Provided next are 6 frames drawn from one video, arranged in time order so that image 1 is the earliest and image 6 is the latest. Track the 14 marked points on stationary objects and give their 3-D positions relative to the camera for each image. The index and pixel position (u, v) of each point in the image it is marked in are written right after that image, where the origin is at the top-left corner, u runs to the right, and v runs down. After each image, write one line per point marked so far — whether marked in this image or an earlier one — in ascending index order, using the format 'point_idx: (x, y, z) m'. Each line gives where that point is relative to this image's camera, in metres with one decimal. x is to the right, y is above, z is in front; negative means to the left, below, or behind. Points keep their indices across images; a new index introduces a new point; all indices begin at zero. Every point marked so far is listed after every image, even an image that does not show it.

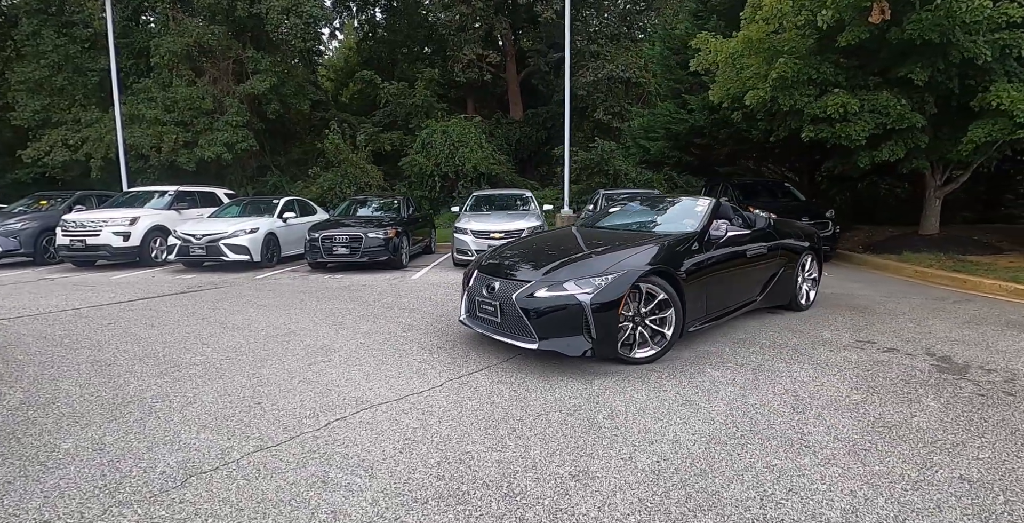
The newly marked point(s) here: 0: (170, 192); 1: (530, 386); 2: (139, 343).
0: (-7.3, +1.5, +11.7) m
1: (+0.2, -0.9, +4.1) m
2: (-3.5, -0.8, +5.0) m
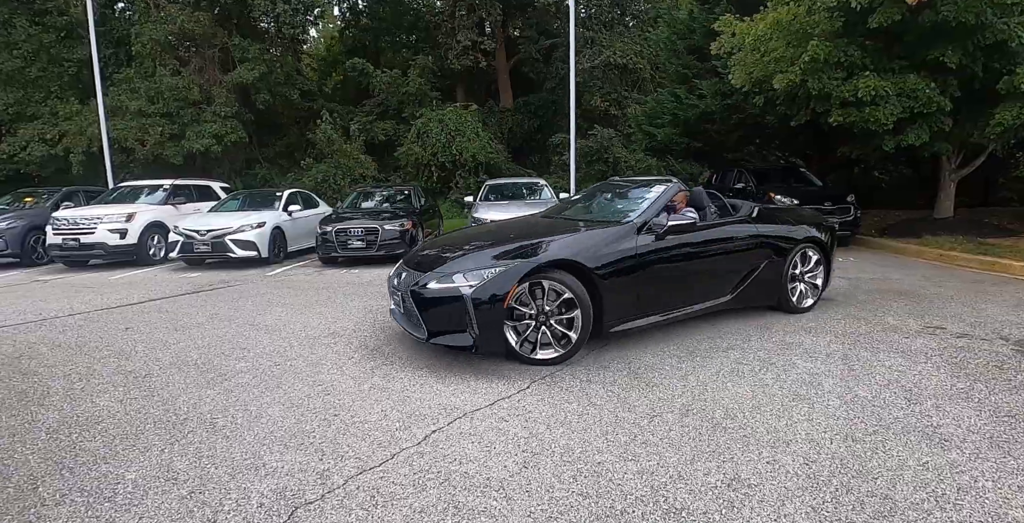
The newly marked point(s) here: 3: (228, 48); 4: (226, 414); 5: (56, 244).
0: (-7.0, +1.6, +11.0) m
1: (+0.8, -0.9, +3.7) m
2: (-2.9, -0.7, +4.5) m
3: (-9.5, +7.2, +18.1) m
4: (-1.7, -0.9, +3.2) m
5: (-8.0, +0.3, +9.4) m
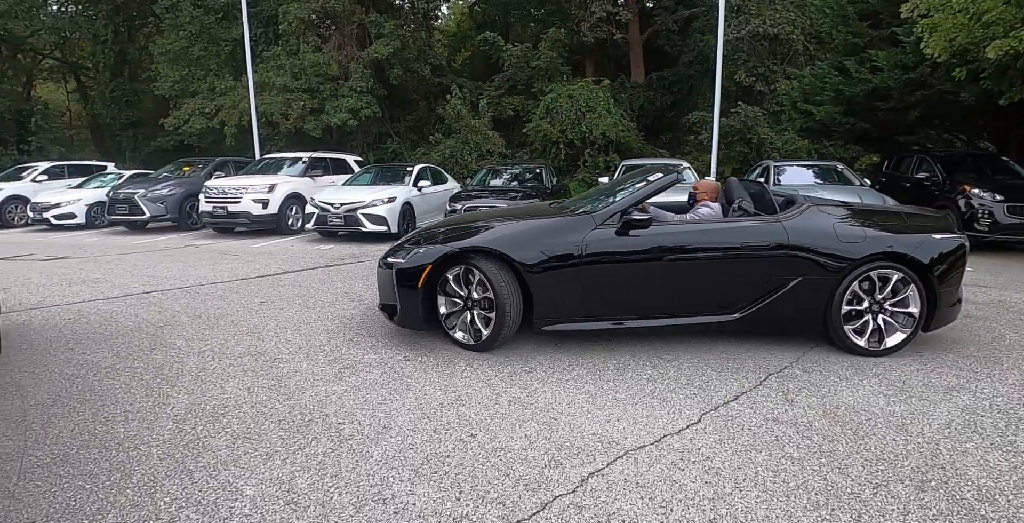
0: (-4.4, +2.2, +11.4) m
1: (+1.7, -0.9, +2.9) m
2: (-1.7, -0.5, +4.3) m
3: (-5.1, +8.2, +18.6) m
4: (-0.8, -0.8, +2.8) m
5: (-5.7, +0.9, +10.1) m
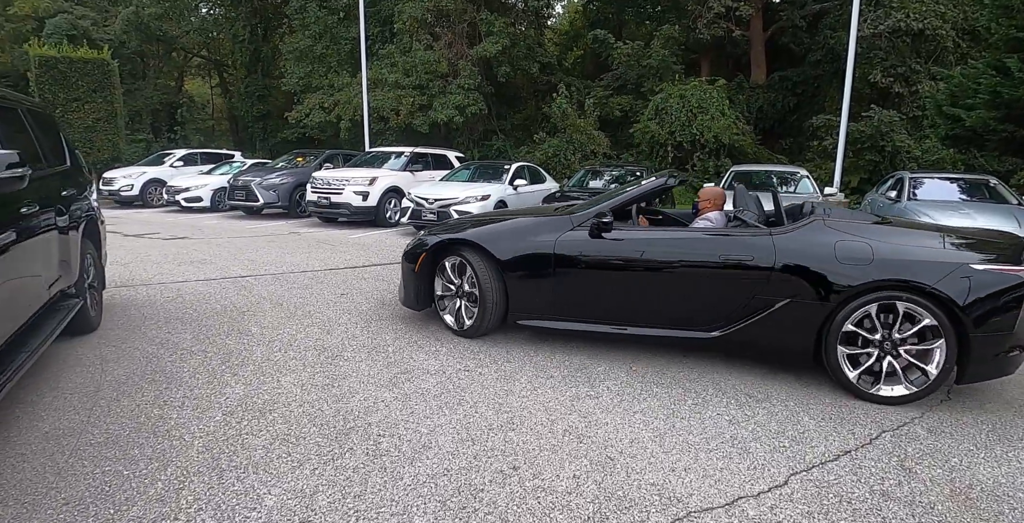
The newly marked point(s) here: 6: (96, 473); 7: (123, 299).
0: (-2.4, +2.4, +11.7) m
1: (+1.9, -1.1, +2.3) m
2: (-1.2, -0.5, +4.3) m
3: (-1.5, +8.4, +18.9) m
4: (-0.6, -0.8, +2.6) m
5: (-4.0, +1.2, +10.7) m
6: (-1.8, -0.9, +2.3) m
7: (-3.7, -0.4, +5.0) m
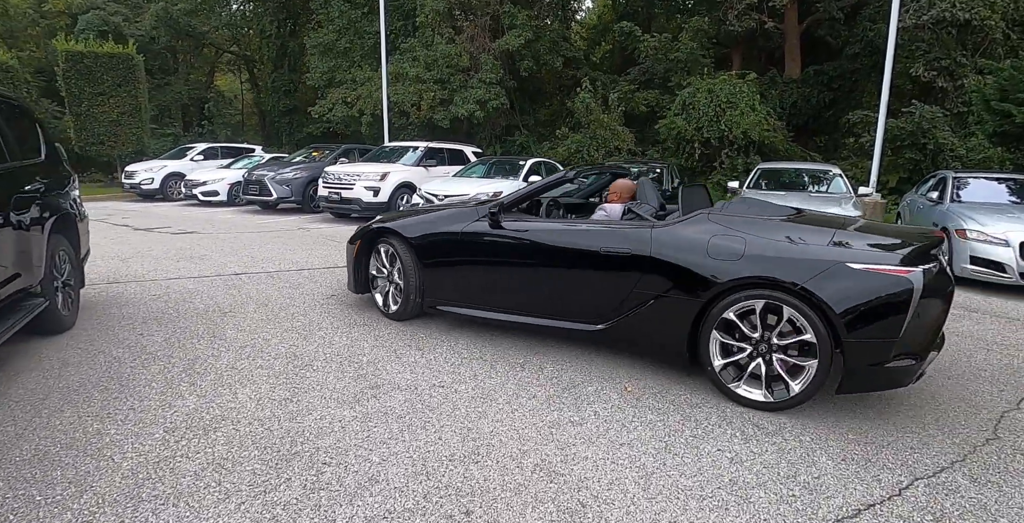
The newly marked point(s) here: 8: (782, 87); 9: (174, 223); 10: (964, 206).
0: (-2.0, +2.4, +11.5) m
1: (+1.7, -1.2, +1.9) m
2: (-1.2, -0.5, +4.0) m
3: (-0.7, +8.5, +18.6) m
4: (-0.7, -0.9, +2.3) m
5: (-3.7, +1.3, +10.5) m
6: (-2.0, -0.9, +2.1) m
7: (-3.7, -0.3, +4.9) m
8: (+9.7, +6.4, +19.6) m
9: (-6.4, +0.7, +10.2) m
10: (+6.1, +0.8, +7.2) m
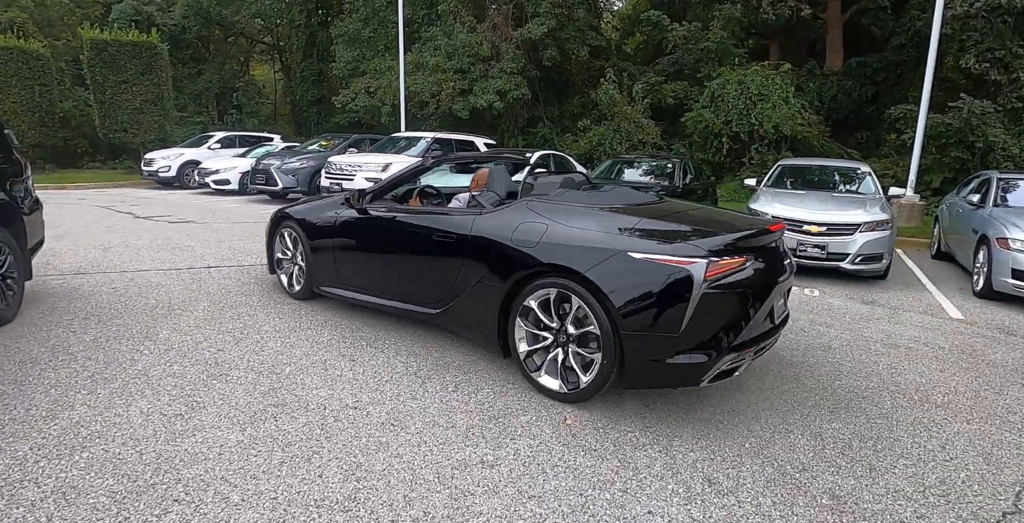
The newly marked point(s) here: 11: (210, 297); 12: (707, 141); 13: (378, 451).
0: (-1.8, +2.5, +11.2) m
1: (+1.3, -1.3, +1.4) m
2: (-1.6, -0.5, +3.7) m
3: (+0.1, +8.6, +18.1) m
4: (-1.2, -0.9, +2.0) m
5: (-3.6, +1.4, +10.4) m
6: (-2.4, -0.9, +1.8) m
7: (-3.9, -0.2, +4.7) m
8: (+10.5, +6.3, +18.6) m
9: (-6.3, +1.0, +10.2) m
10: (+6.0, +0.6, +6.5) m
11: (-2.6, -0.3, +4.6) m
12: (+5.8, +3.7, +16.5) m
13: (-0.6, -0.8, +2.5) m
